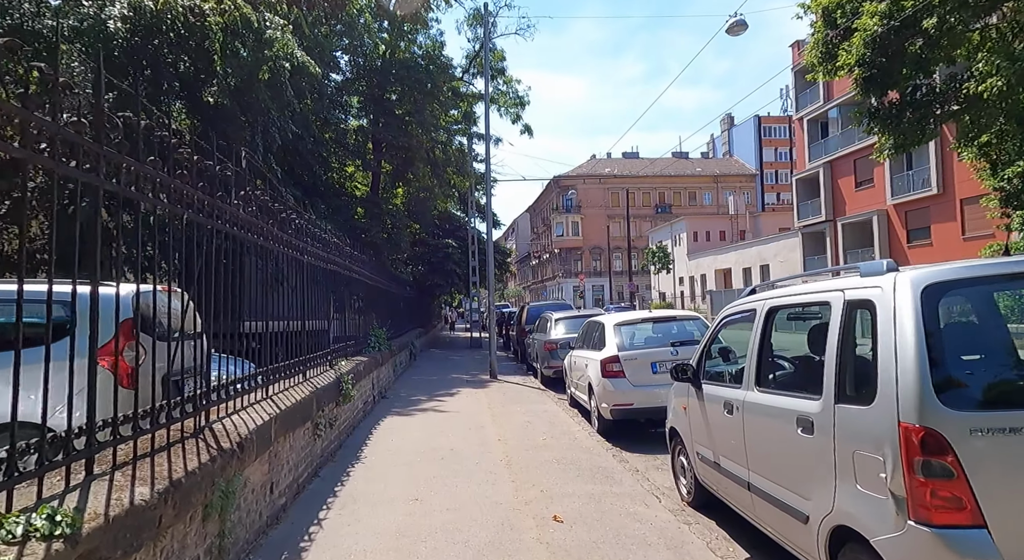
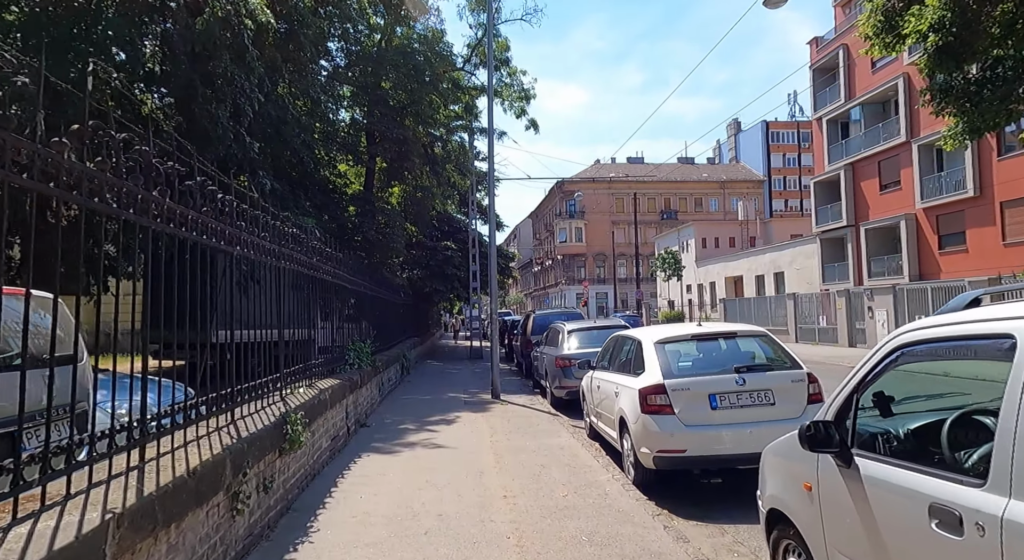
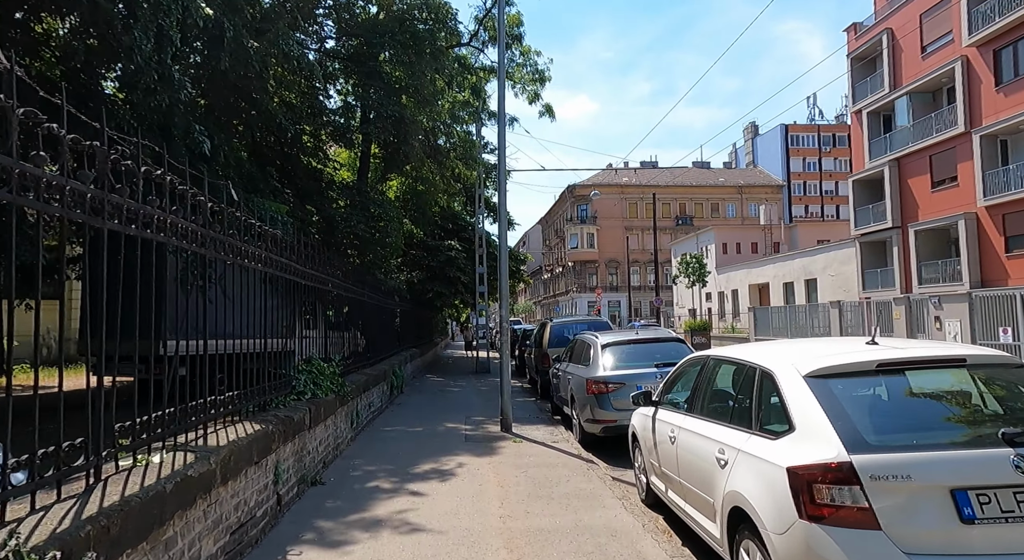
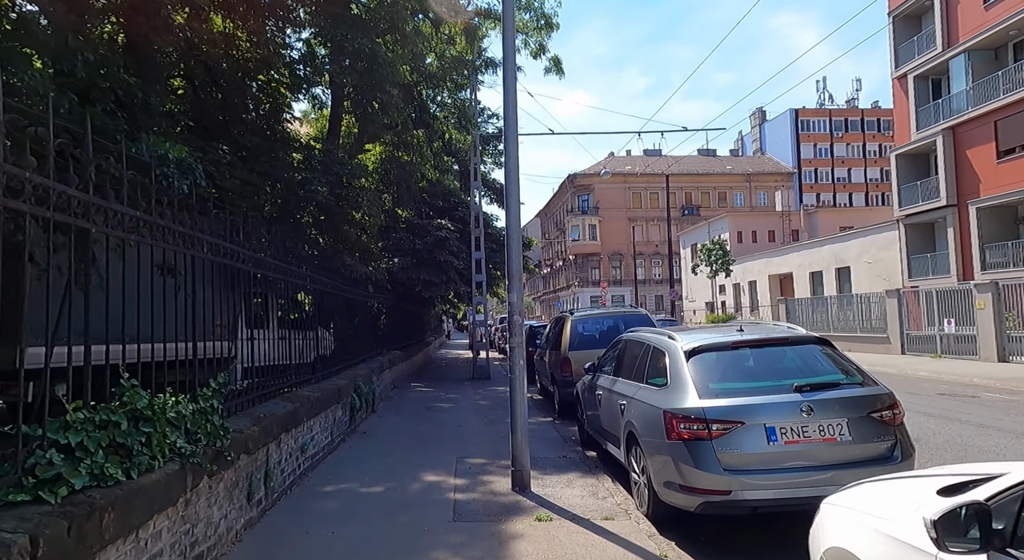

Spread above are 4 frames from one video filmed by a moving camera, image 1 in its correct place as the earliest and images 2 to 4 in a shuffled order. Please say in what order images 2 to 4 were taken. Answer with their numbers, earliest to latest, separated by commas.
2, 3, 4
